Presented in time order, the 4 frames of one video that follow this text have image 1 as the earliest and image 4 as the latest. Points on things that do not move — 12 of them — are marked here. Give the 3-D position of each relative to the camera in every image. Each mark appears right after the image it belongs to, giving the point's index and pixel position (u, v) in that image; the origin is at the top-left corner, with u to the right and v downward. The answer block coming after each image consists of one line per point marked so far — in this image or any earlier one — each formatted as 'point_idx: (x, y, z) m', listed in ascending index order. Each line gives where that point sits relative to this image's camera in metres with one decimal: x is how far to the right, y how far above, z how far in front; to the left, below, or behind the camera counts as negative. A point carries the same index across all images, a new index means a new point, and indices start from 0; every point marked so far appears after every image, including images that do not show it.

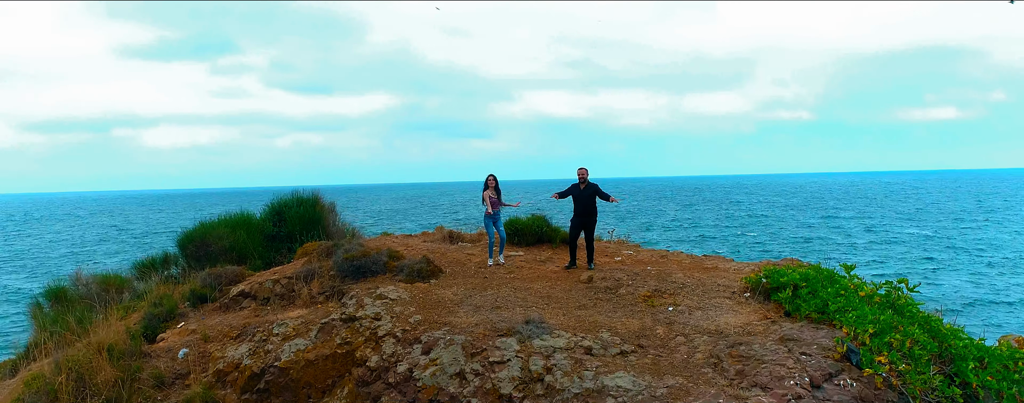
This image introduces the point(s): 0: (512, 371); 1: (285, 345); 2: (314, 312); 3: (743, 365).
0: (0.0, -1.6, +7.7) m
1: (-2.7, -1.7, +9.6) m
2: (-2.5, -1.4, +10.3) m
3: (+2.1, -1.5, +7.5) m
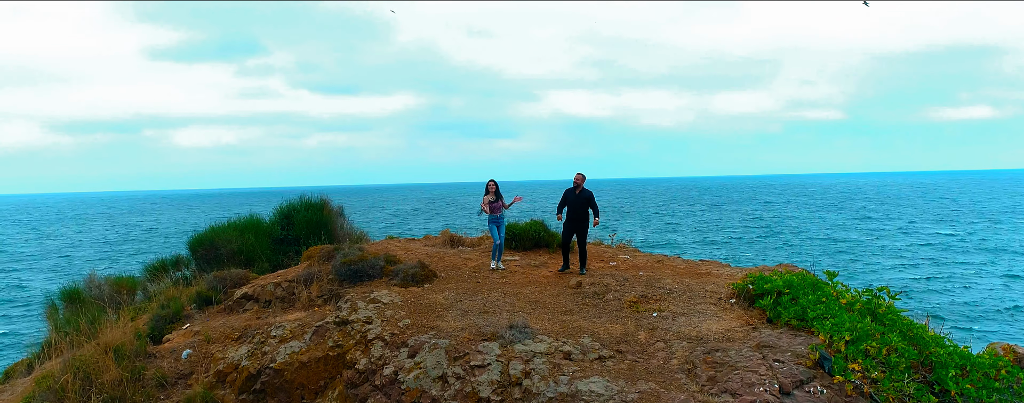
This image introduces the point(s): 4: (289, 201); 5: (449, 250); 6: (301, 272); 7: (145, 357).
0: (-0.2, -1.7, +8.0) m
1: (-2.8, -1.8, +9.9) m
2: (-2.6, -1.5, +10.6) m
3: (+1.9, -1.6, +7.6) m
4: (-4.6, 0.0, +16.7) m
5: (-1.0, -0.8, +12.8) m
6: (-3.1, -1.0, +12.0) m
7: (-4.9, -2.1, +10.9) m
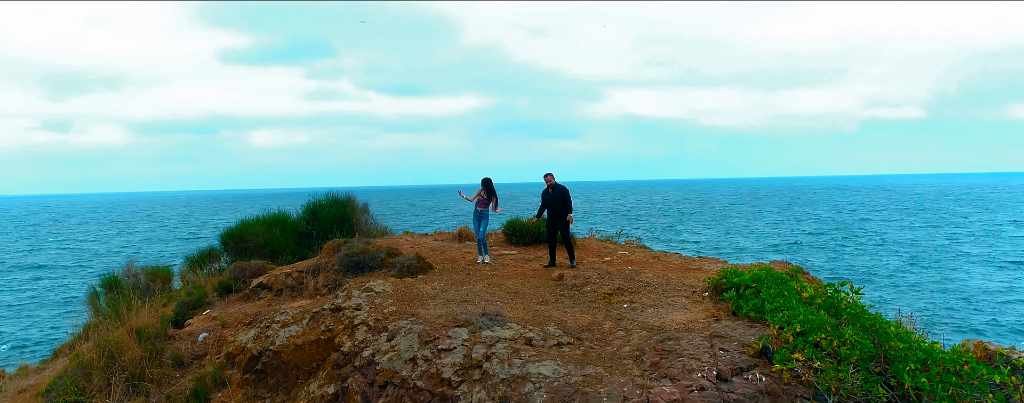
0: (-0.6, -1.6, +8.5) m
1: (-3.0, -1.7, +10.7) m
2: (-2.8, -1.4, +11.4) m
3: (+1.5, -1.5, +8.0) m
4: (-4.2, +0.1, +17.6) m
5: (-1.0, -0.7, +13.5) m
6: (-3.1, -1.0, +12.9) m
7: (-5.0, -2.0, +11.9) m
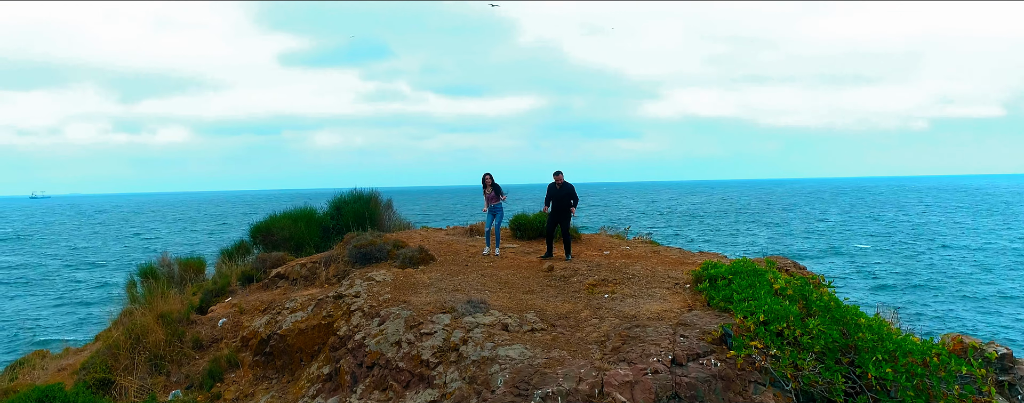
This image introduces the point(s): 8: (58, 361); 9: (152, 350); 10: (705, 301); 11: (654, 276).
0: (-0.8, -1.6, +9.1) m
1: (-3.1, -1.6, +11.5) m
2: (-2.8, -1.3, +12.1) m
3: (+1.2, -1.5, +8.5) m
4: (-3.8, +0.2, +18.4) m
5: (-0.9, -0.6, +14.1) m
6: (-3.1, -0.9, +13.6) m
7: (-5.0, -1.9, +12.7) m
8: (-7.5, -2.6, +13.6) m
9: (-5.2, -2.1, +11.7) m
10: (+2.3, -1.2, +9.8) m
11: (+1.9, -1.0, +11.0) m
